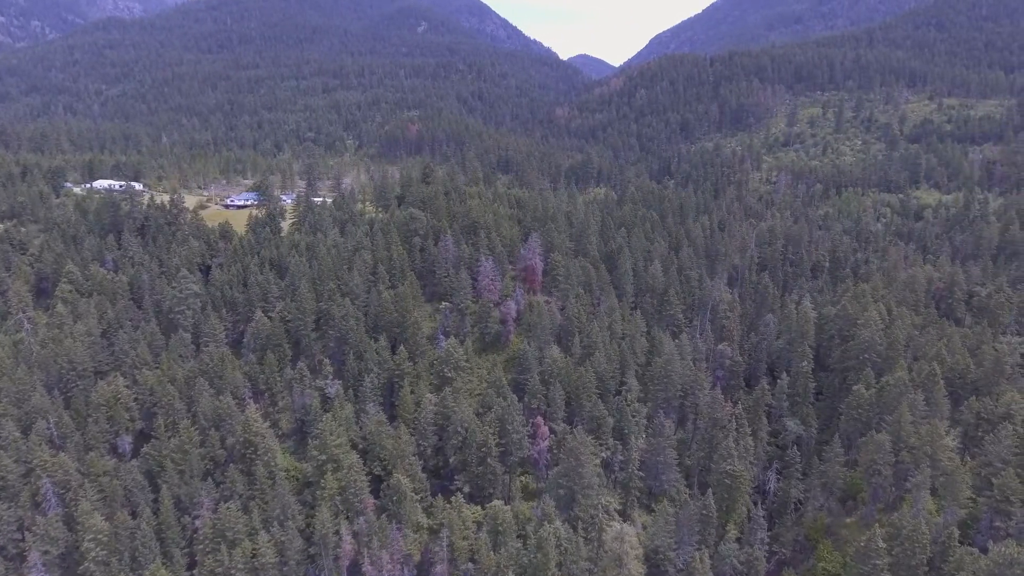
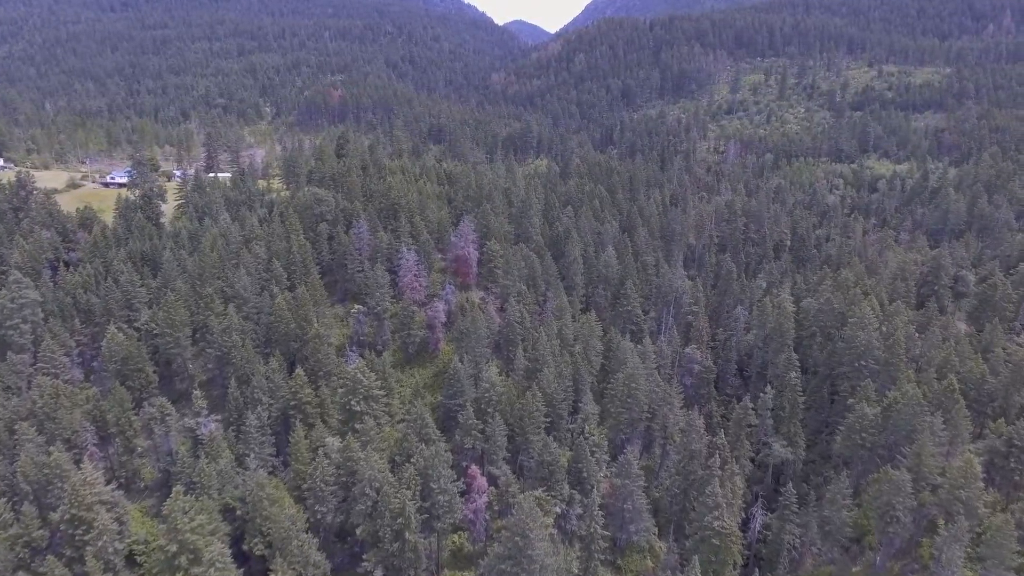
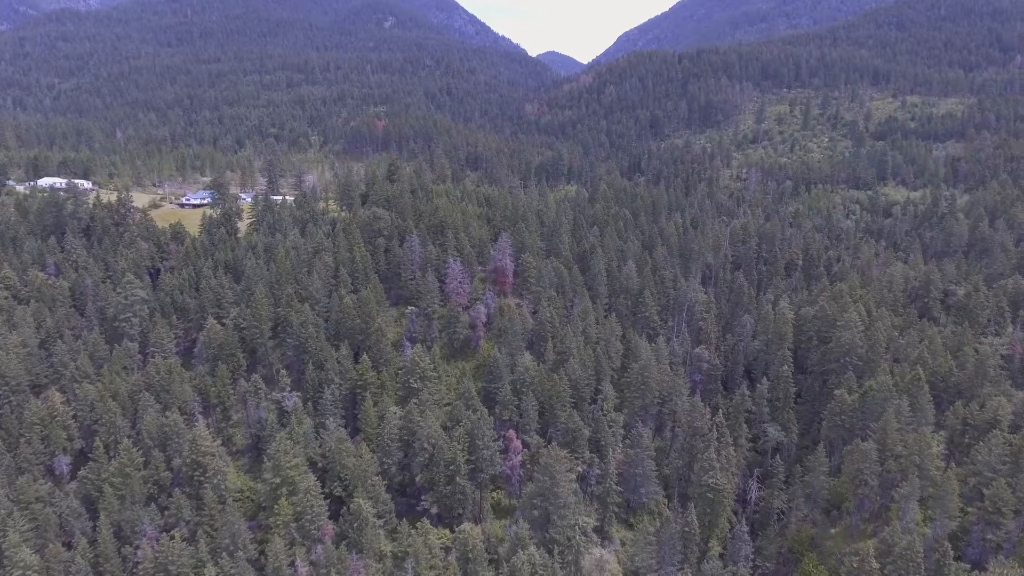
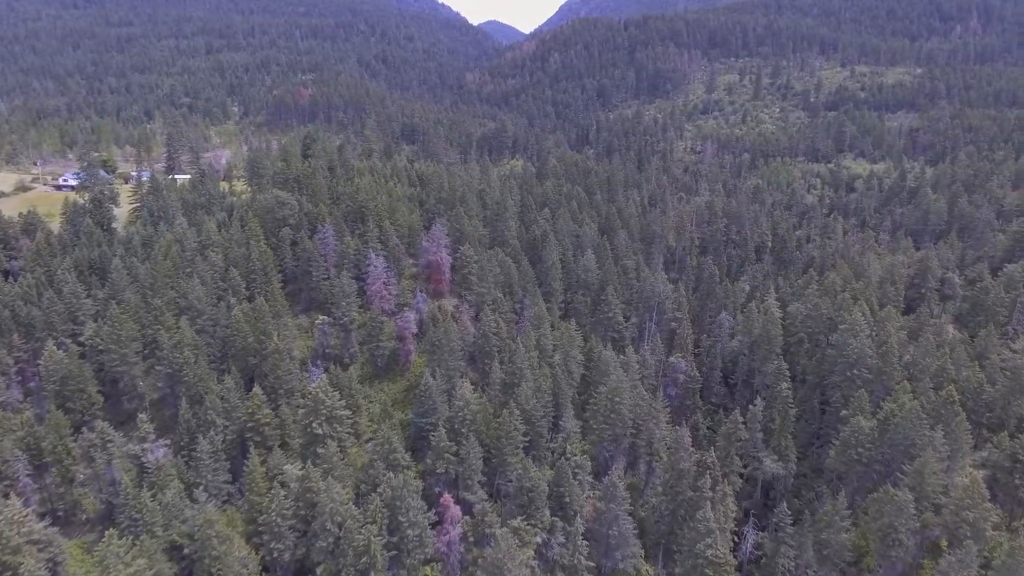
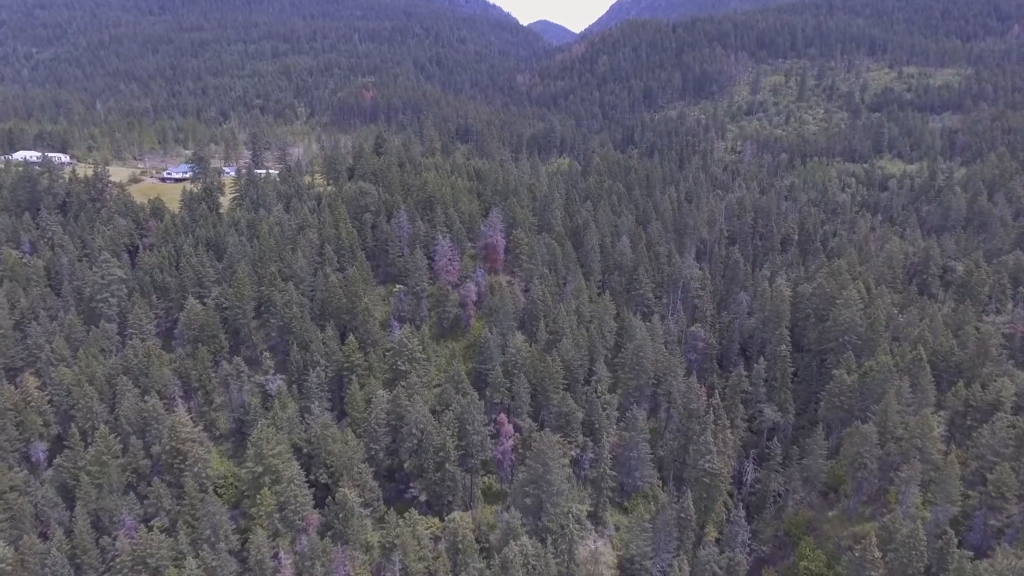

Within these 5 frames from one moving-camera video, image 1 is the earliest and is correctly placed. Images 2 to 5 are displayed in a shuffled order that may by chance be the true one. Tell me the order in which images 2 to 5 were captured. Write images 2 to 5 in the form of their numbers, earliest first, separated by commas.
3, 5, 2, 4
